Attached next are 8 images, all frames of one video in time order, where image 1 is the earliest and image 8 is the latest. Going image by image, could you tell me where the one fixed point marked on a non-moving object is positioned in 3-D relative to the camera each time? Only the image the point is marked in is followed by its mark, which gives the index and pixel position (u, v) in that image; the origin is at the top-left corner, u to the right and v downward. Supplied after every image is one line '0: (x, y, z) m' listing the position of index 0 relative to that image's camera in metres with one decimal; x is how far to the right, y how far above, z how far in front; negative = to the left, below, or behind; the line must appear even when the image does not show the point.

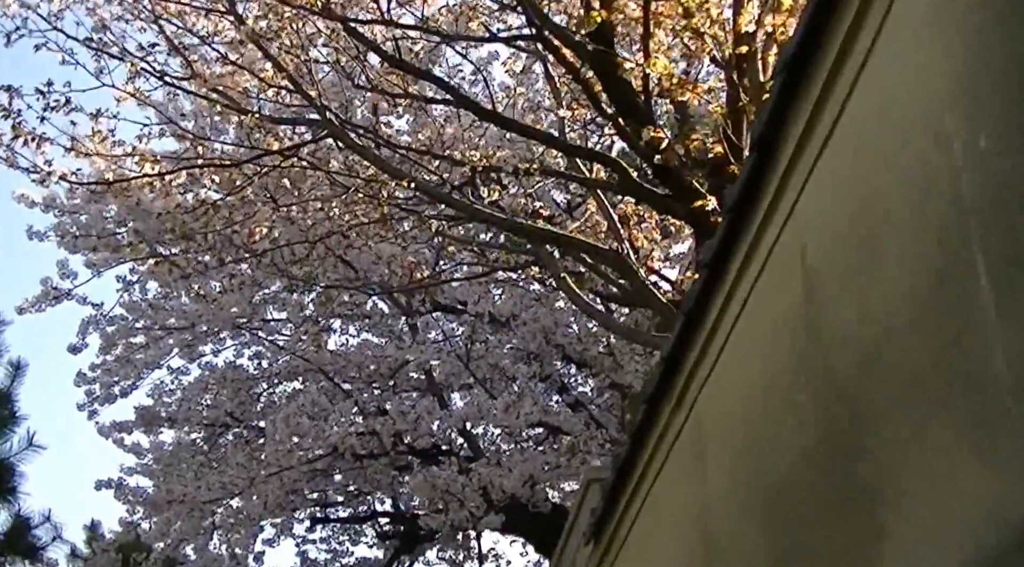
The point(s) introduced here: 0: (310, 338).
0: (-1.2, -0.3, +7.2) m
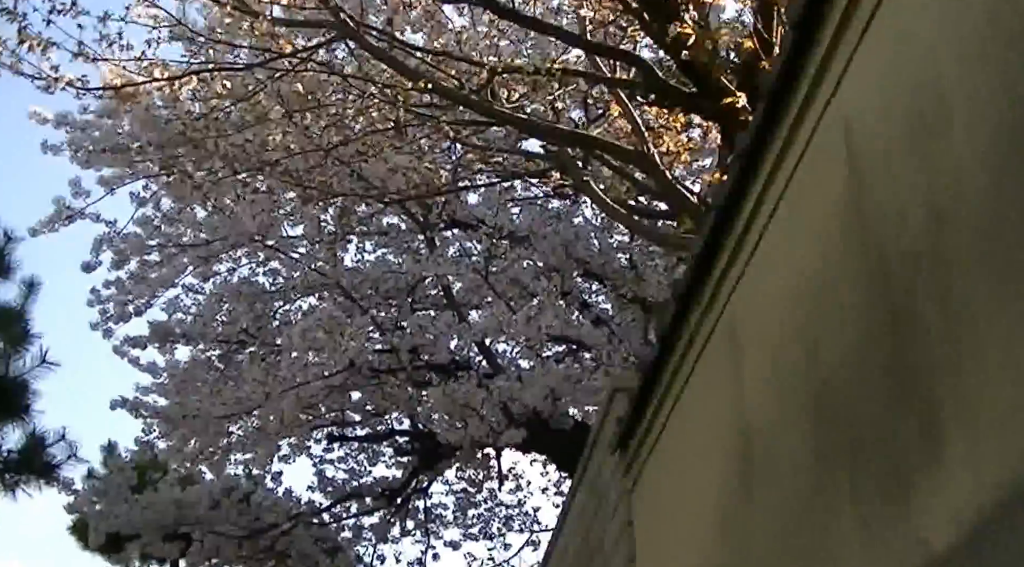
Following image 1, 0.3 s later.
0: (-1.1, +0.2, +7.0) m
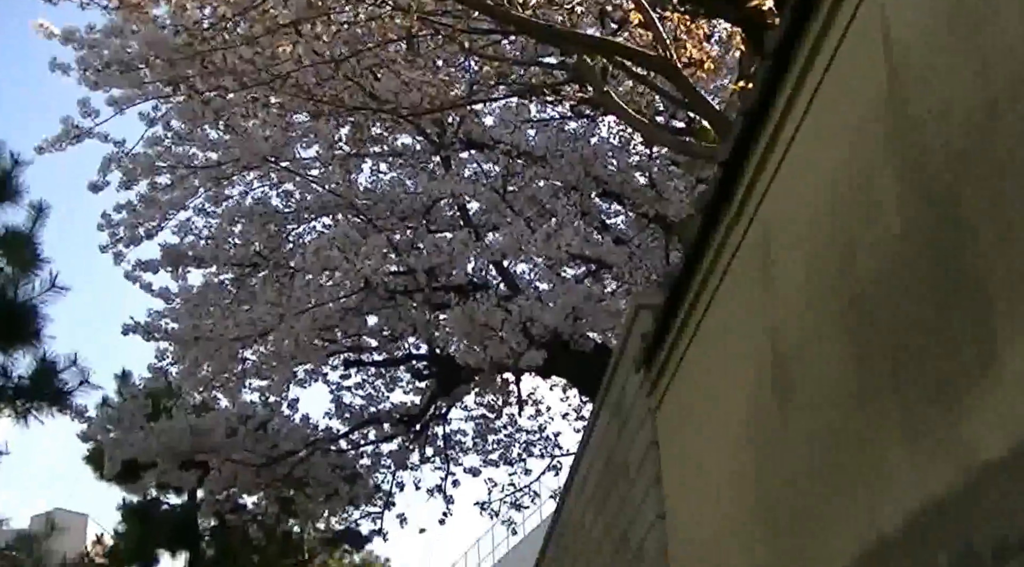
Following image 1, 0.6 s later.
0: (-1.0, +0.7, +6.8) m
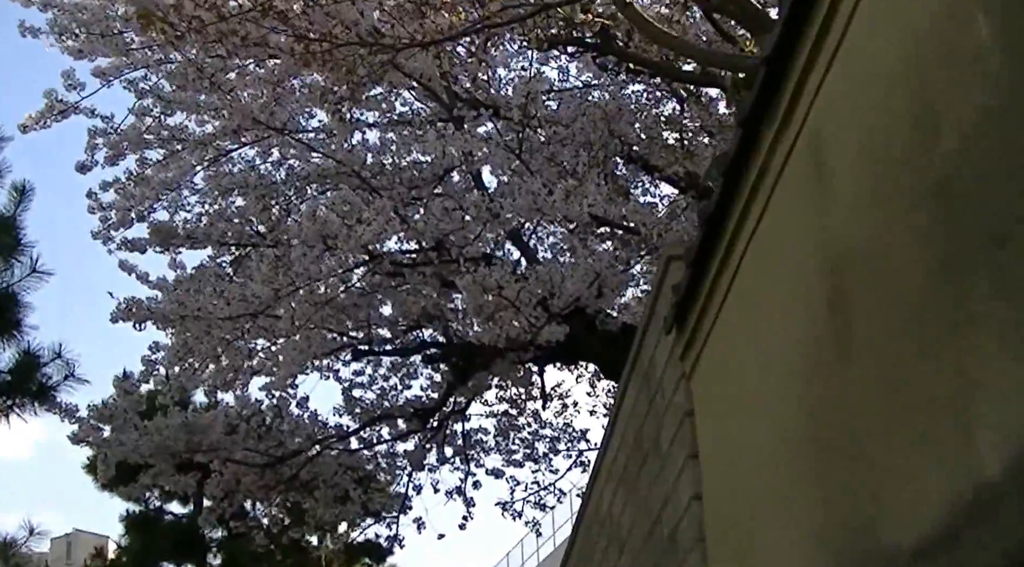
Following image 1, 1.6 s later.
0: (-0.9, +0.8, +6.3) m
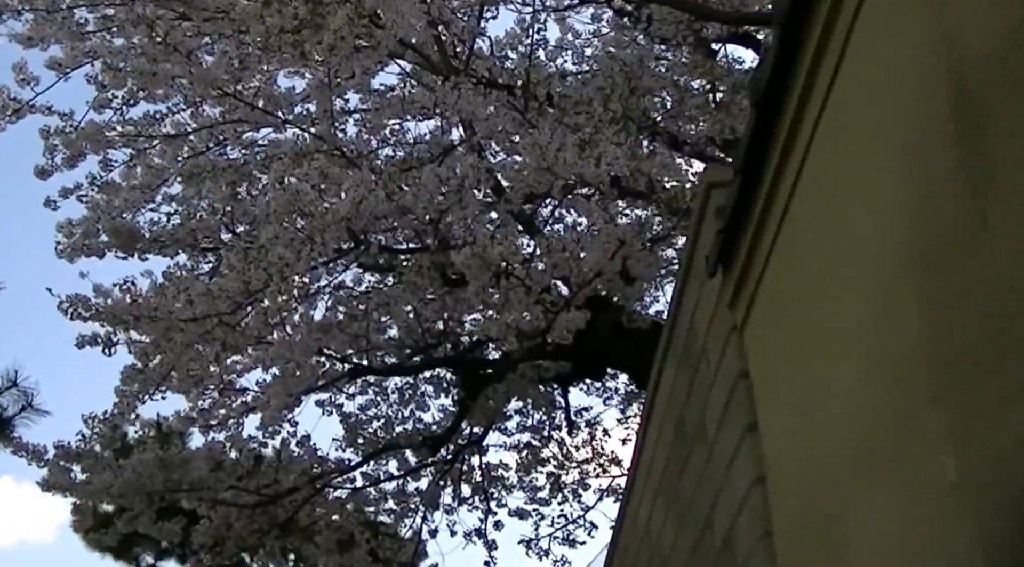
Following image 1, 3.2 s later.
0: (-0.9, +0.8, +5.5) m
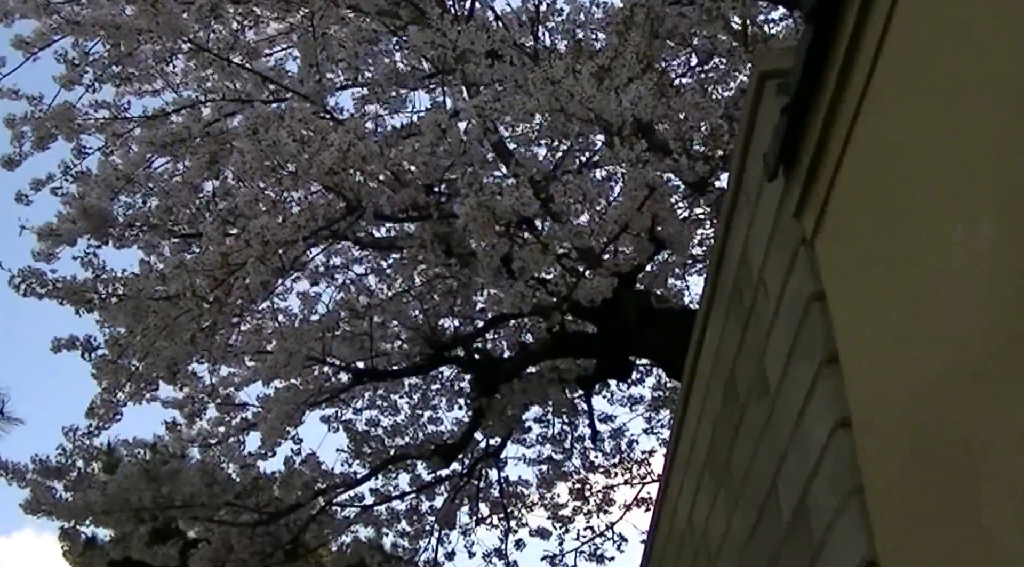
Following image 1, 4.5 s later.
0: (-0.8, +0.9, +5.0) m
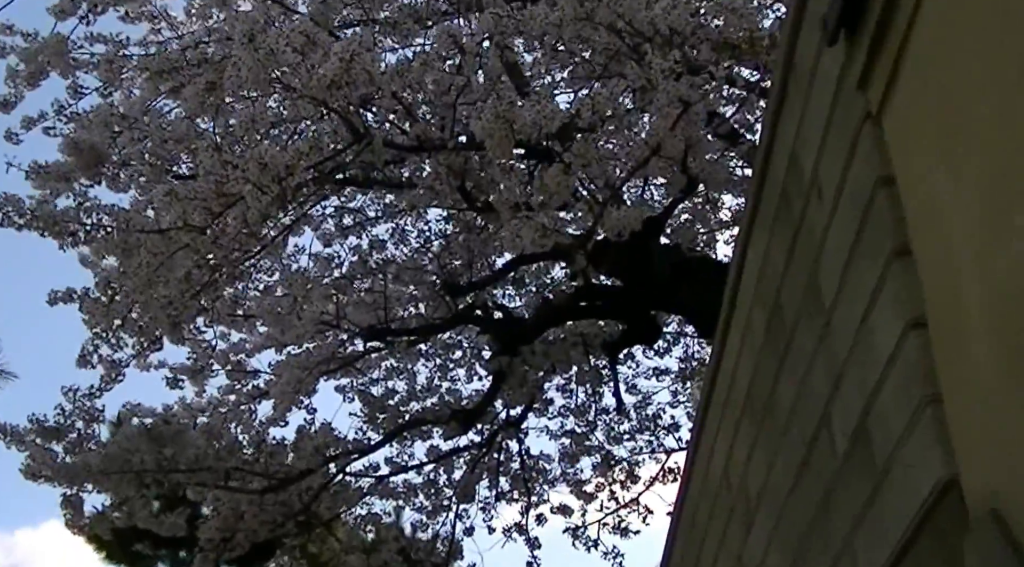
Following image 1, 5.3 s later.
0: (-0.8, +1.1, +4.7) m
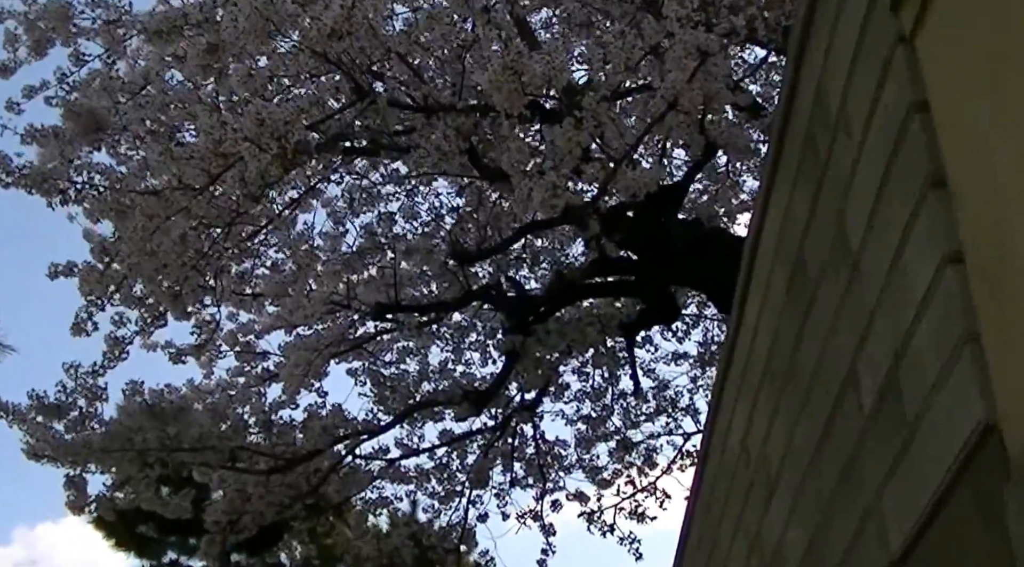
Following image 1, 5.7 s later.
0: (-0.7, +1.2, +4.6) m
